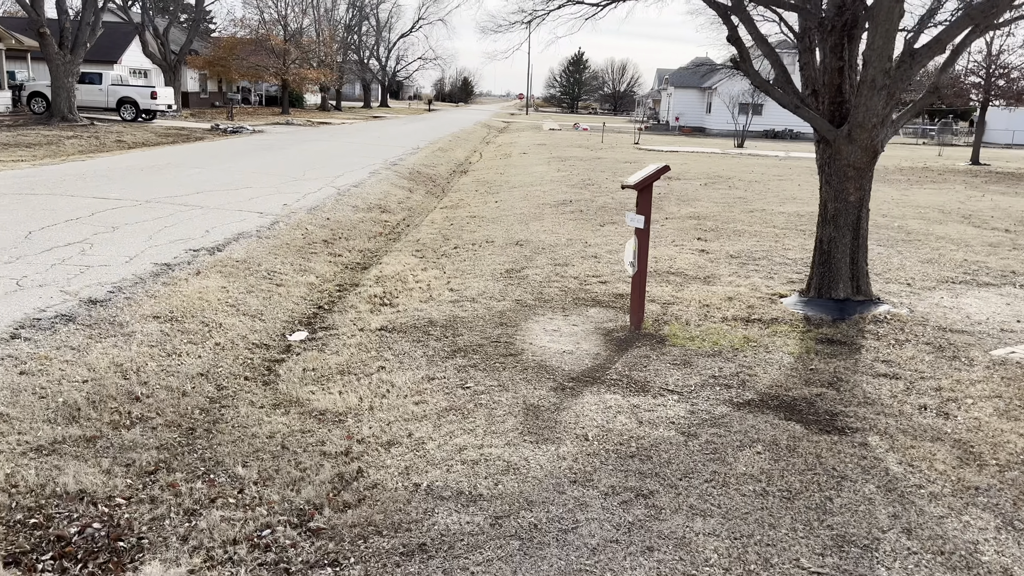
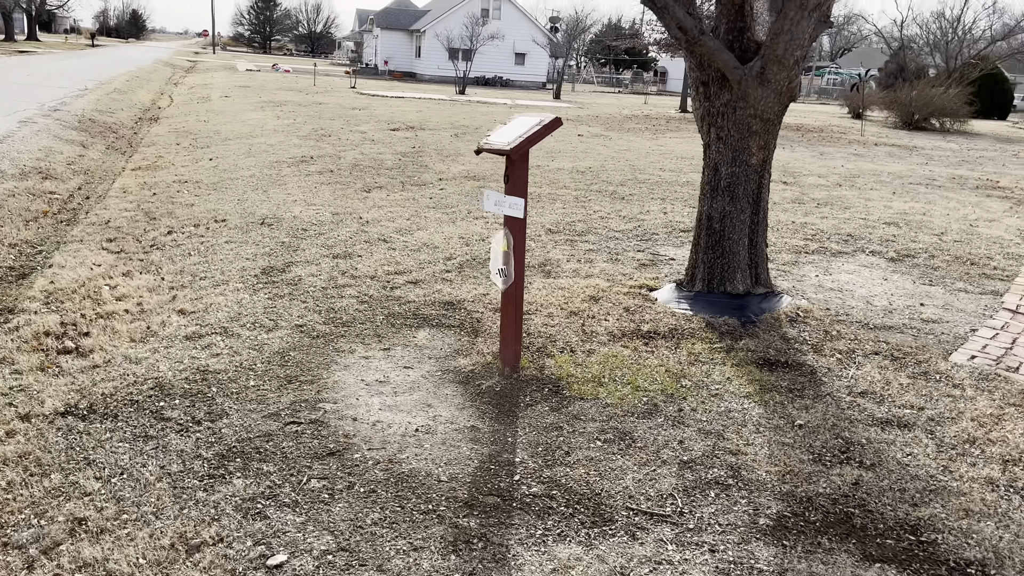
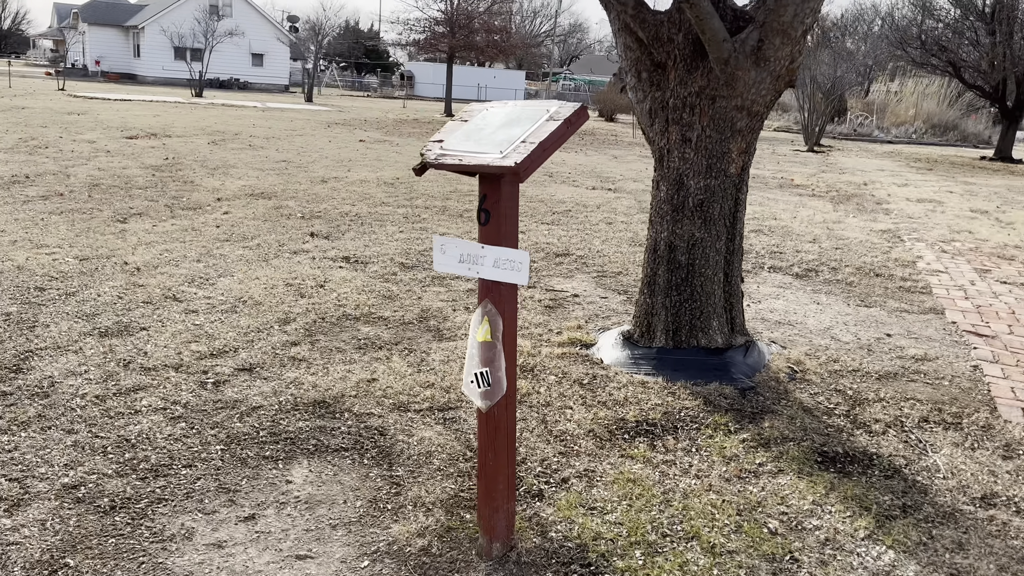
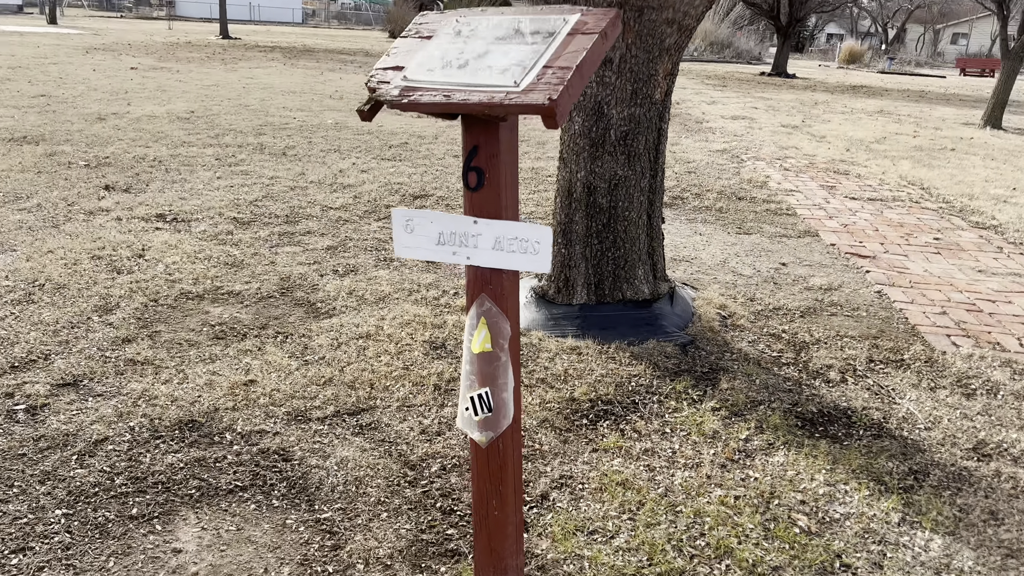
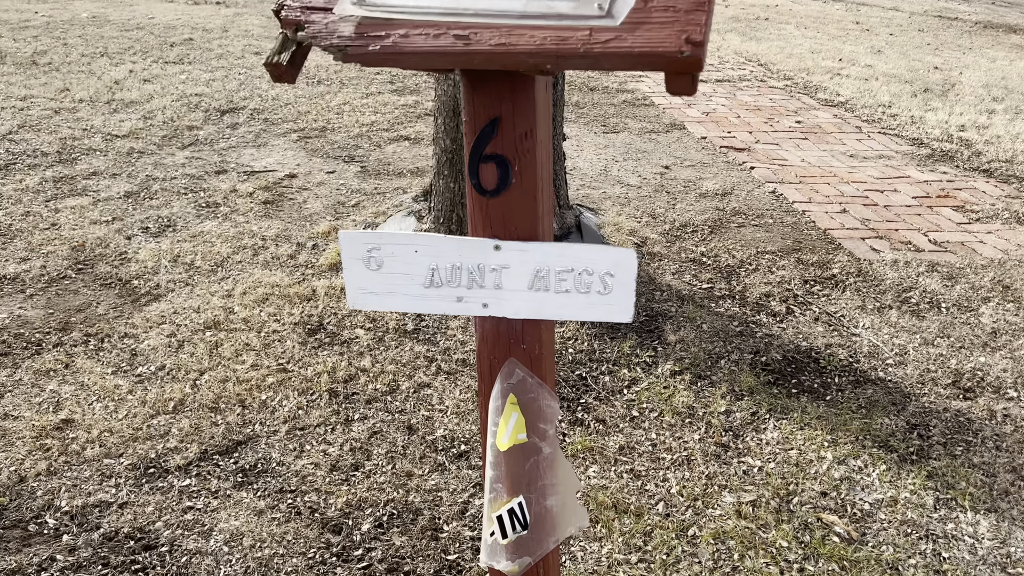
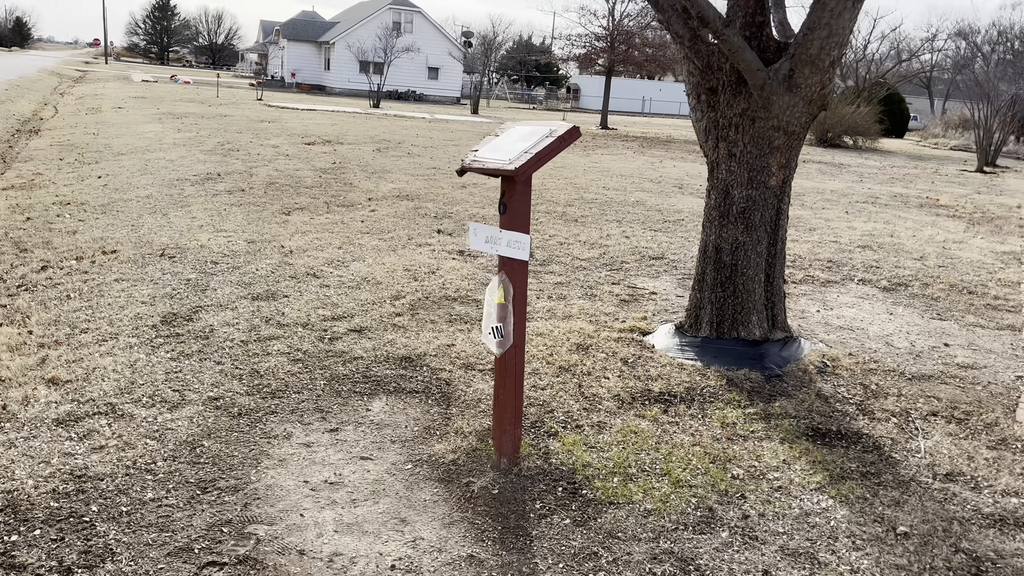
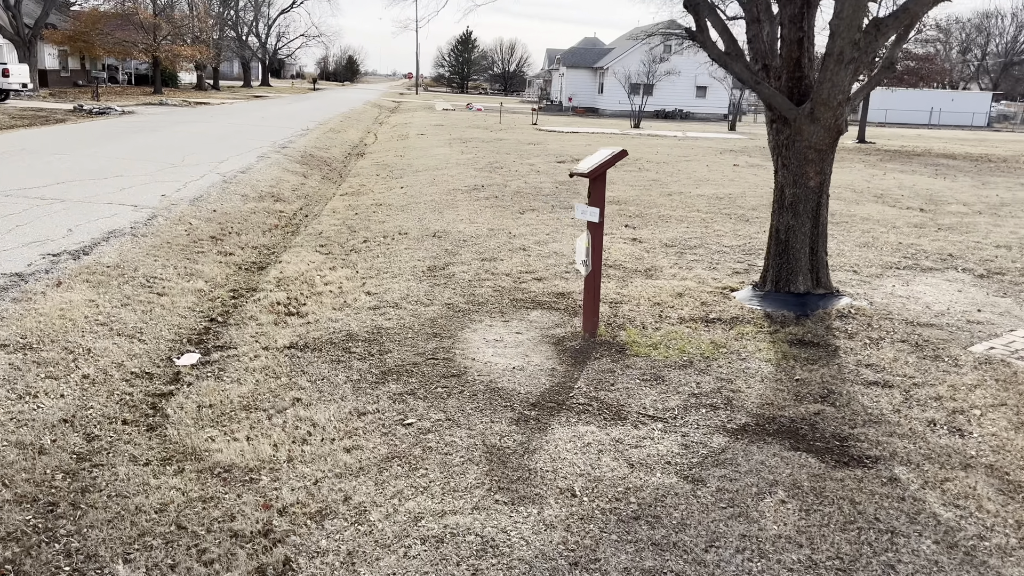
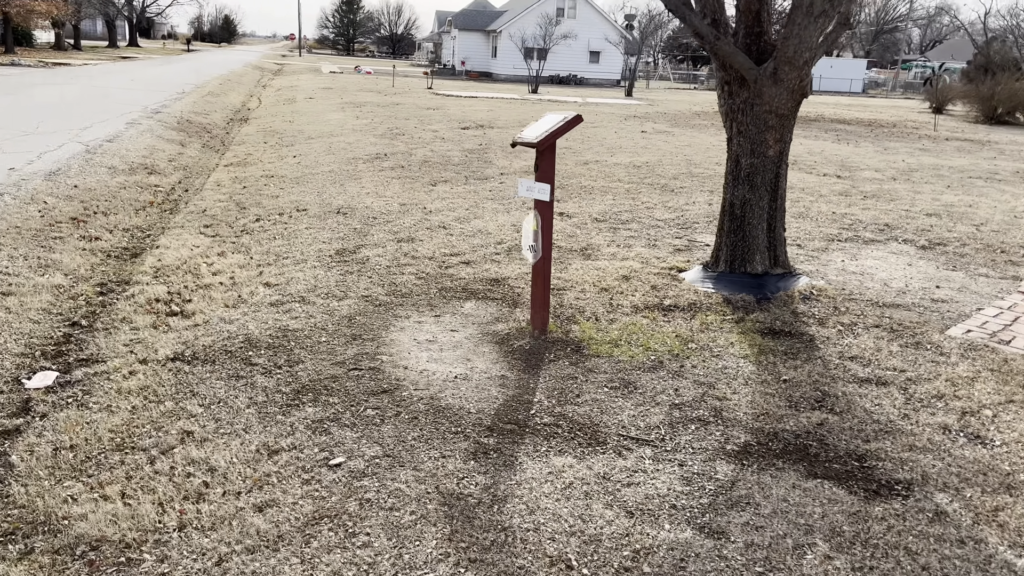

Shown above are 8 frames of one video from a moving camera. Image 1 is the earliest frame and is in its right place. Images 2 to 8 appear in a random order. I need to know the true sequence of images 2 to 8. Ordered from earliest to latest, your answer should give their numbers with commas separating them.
7, 8, 2, 6, 3, 4, 5
